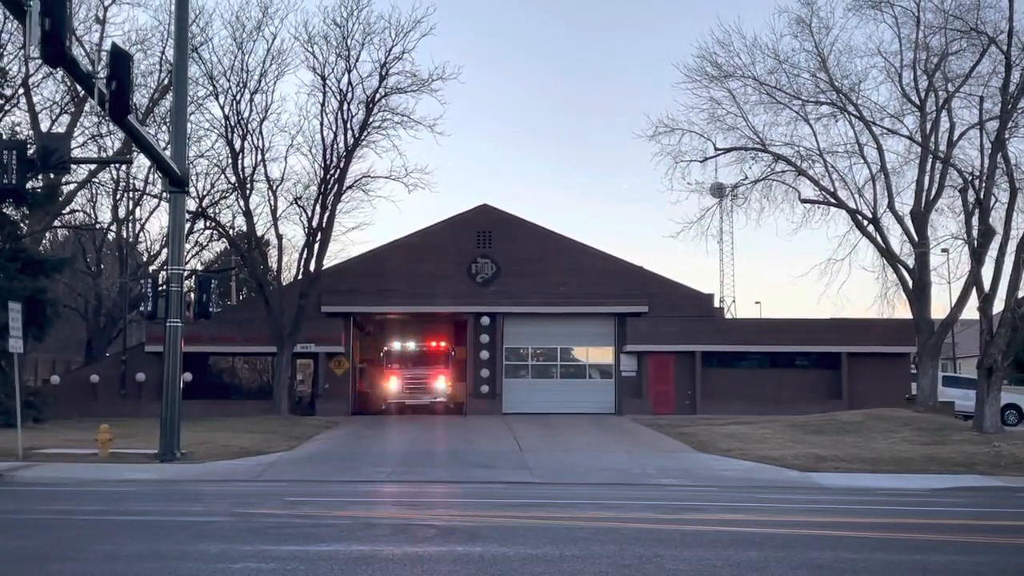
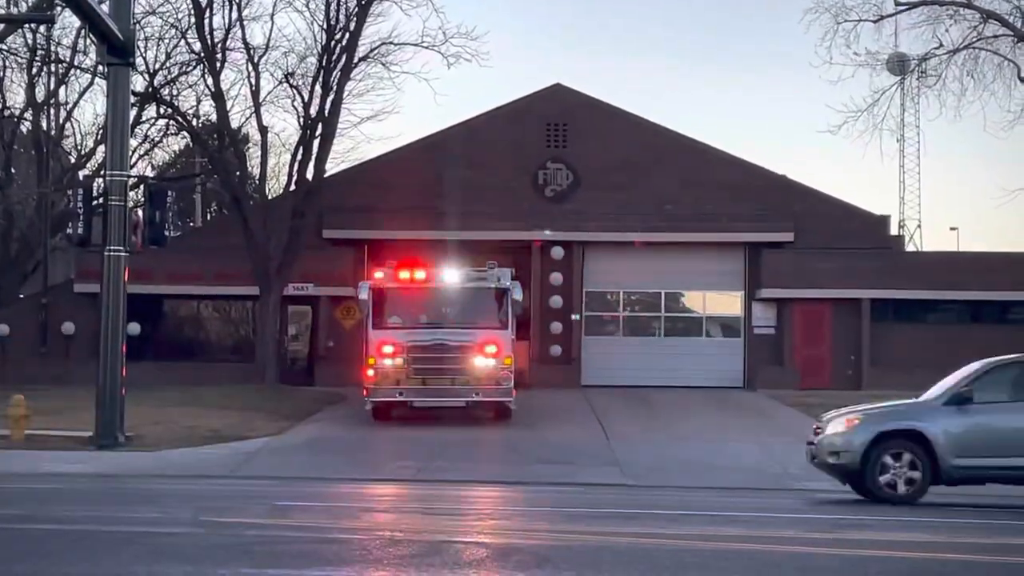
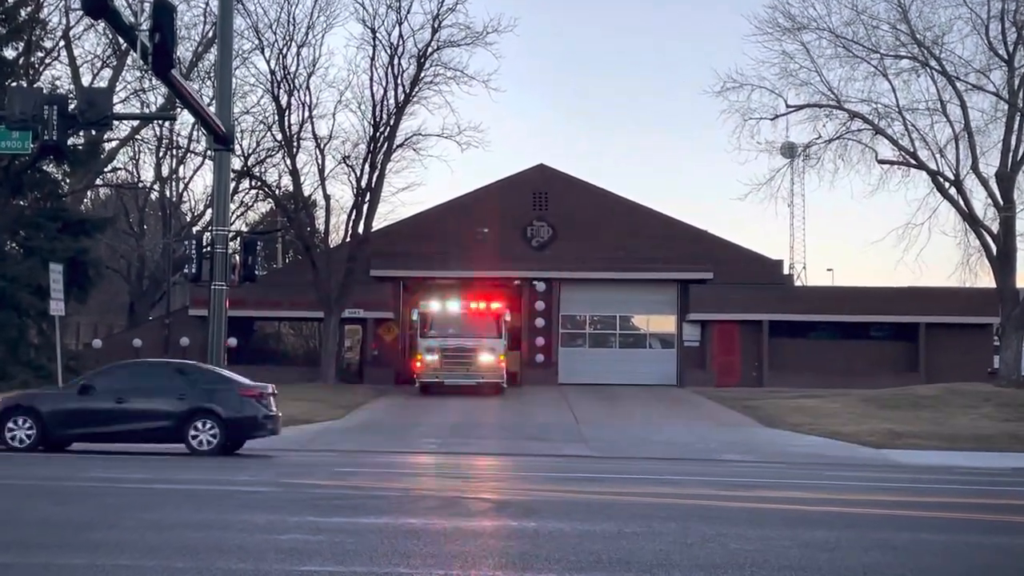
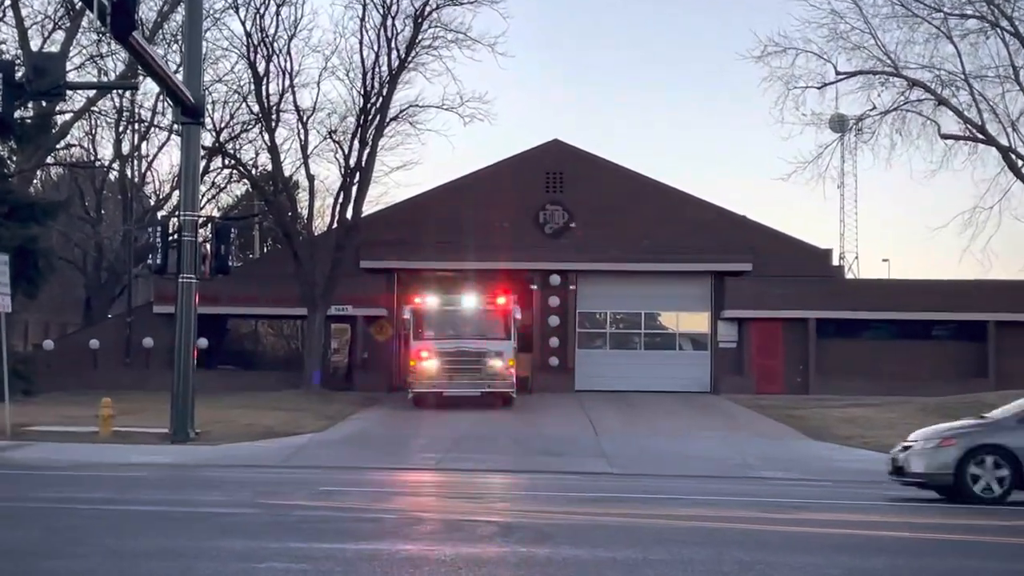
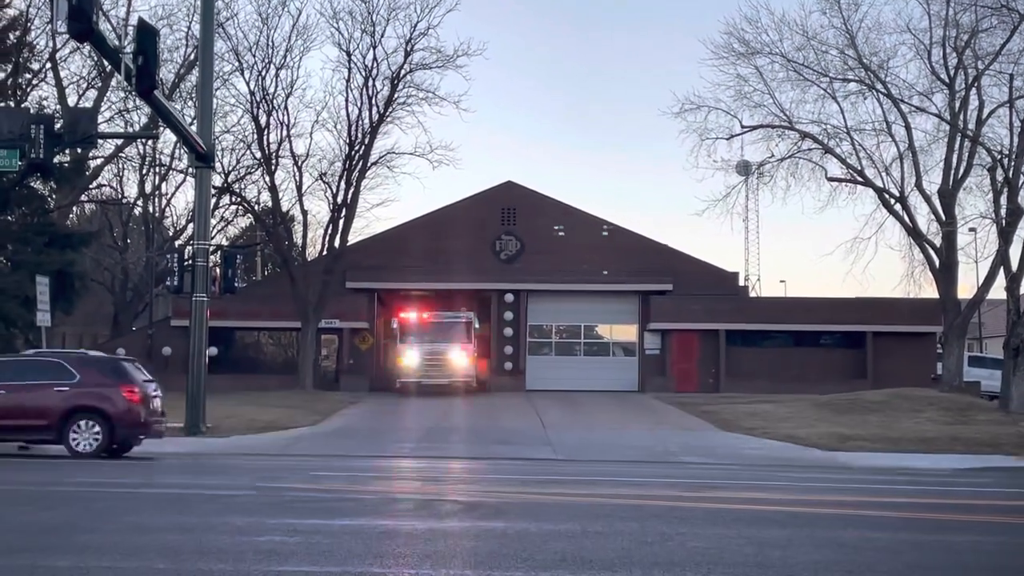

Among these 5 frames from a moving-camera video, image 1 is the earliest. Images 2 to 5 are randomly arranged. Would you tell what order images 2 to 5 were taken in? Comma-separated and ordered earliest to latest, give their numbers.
5, 3, 4, 2
